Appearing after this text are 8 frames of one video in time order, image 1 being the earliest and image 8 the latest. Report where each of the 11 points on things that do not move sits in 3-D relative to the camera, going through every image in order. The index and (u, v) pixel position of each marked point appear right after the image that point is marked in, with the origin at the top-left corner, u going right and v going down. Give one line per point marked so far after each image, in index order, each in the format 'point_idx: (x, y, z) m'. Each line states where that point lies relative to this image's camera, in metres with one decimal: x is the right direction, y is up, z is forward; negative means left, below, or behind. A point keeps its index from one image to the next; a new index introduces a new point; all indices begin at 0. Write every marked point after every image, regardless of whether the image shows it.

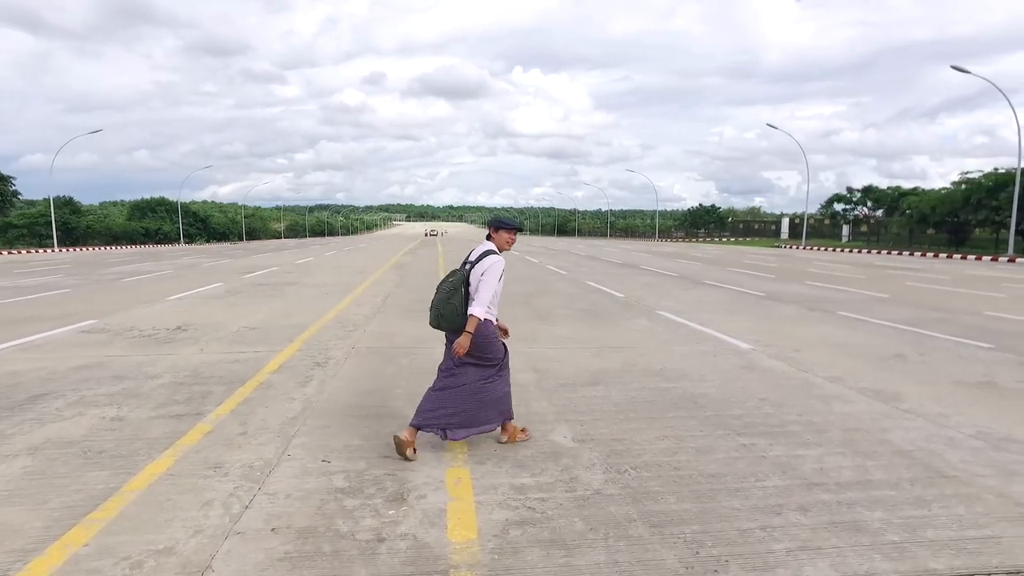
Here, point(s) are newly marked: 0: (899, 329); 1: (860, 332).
0: (+6.2, -0.6, +10.7) m
1: (+5.3, -0.7, +10.2) m
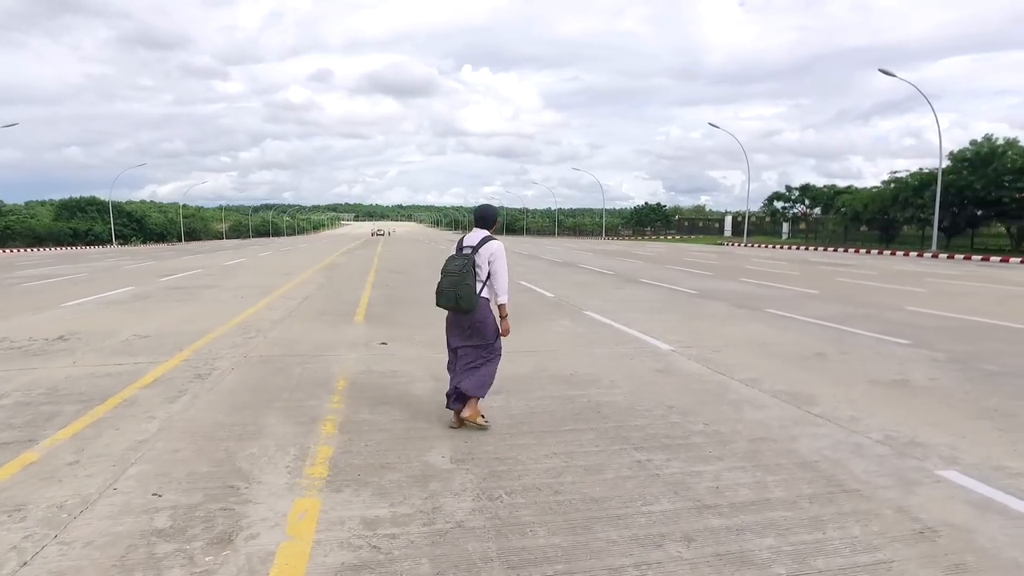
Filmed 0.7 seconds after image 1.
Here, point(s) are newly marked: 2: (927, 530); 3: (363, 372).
0: (+4.9, -0.6, +10.6) m
1: (+4.0, -0.6, +10.0) m
2: (+2.2, -1.3, +3.6) m
3: (-1.6, -0.9, +7.2) m
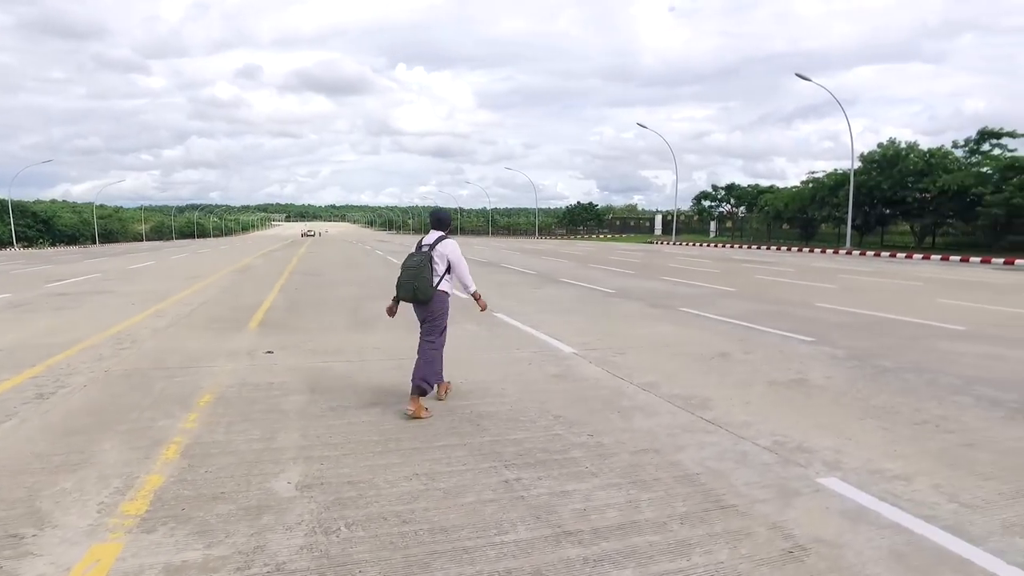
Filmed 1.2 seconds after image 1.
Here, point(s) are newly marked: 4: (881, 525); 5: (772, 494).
0: (+3.4, -0.6, +10.5) m
1: (+2.6, -0.6, +9.8) m
2: (+1.4, -1.3, +3.3) m
3: (-2.7, -1.0, +6.6) m
4: (+2.0, -1.3, +3.6) m
5: (+1.5, -1.2, +4.0) m
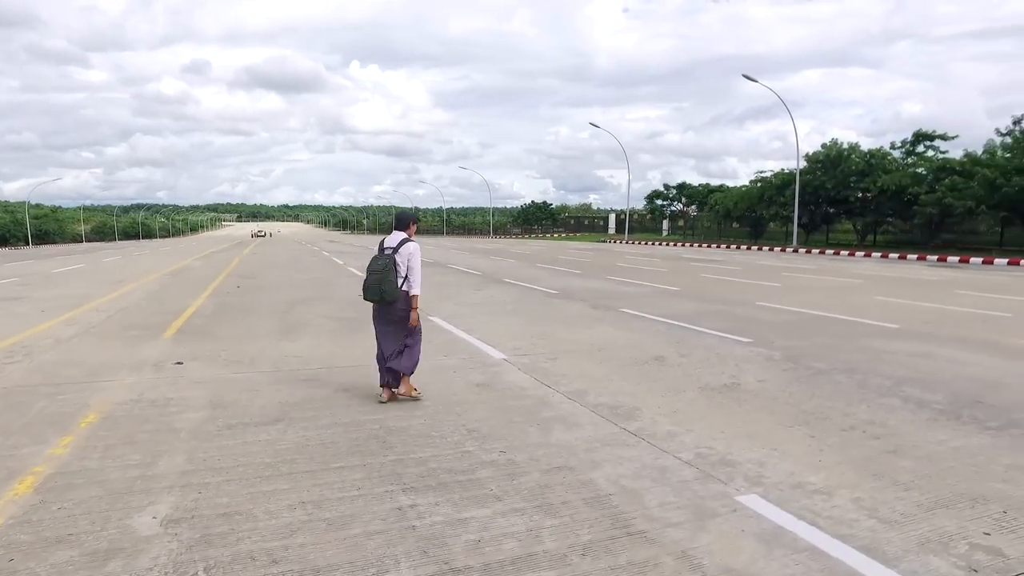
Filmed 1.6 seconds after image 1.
0: (+2.4, -0.6, +10.3) m
1: (+1.7, -0.6, +9.6) m
2: (+0.9, -1.3, +3.0) m
3: (-3.5, -1.0, +6.0) m
4: (+1.4, -1.3, +3.3) m
5: (+1.0, -1.3, +3.7) m
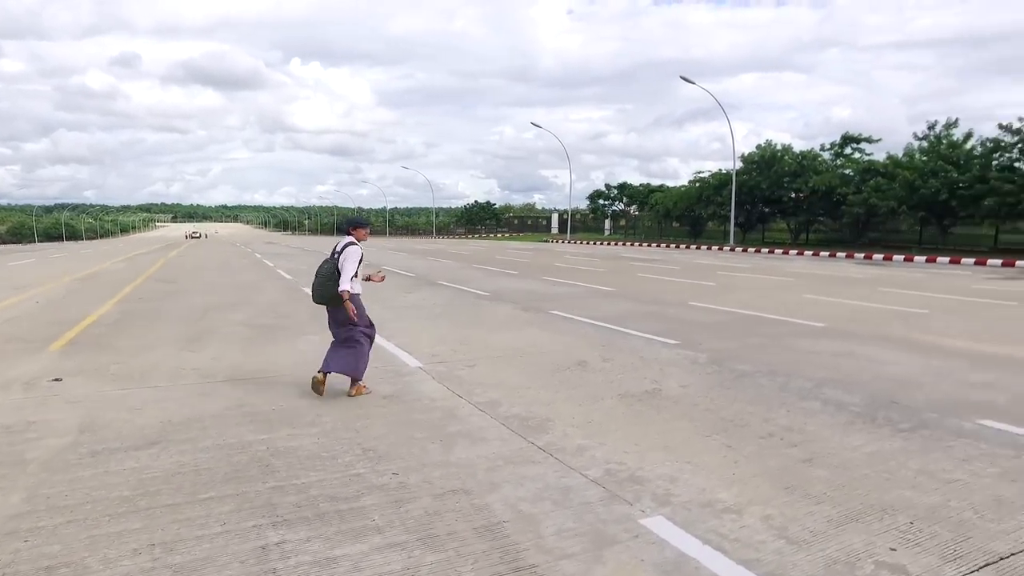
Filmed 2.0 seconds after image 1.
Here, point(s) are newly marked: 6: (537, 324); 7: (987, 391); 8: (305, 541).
0: (+1.3, -0.6, +10.1) m
1: (+0.6, -0.7, +9.3) m
2: (+0.3, -1.4, +2.7) m
3: (-4.3, -1.1, +5.4) m
4: (+0.9, -1.3, +3.0) m
5: (+0.4, -1.3, +3.4) m
6: (+0.4, -0.6, +10.4) m
7: (+4.5, -1.0, +6.4) m
8: (-1.1, -1.3, +3.4) m
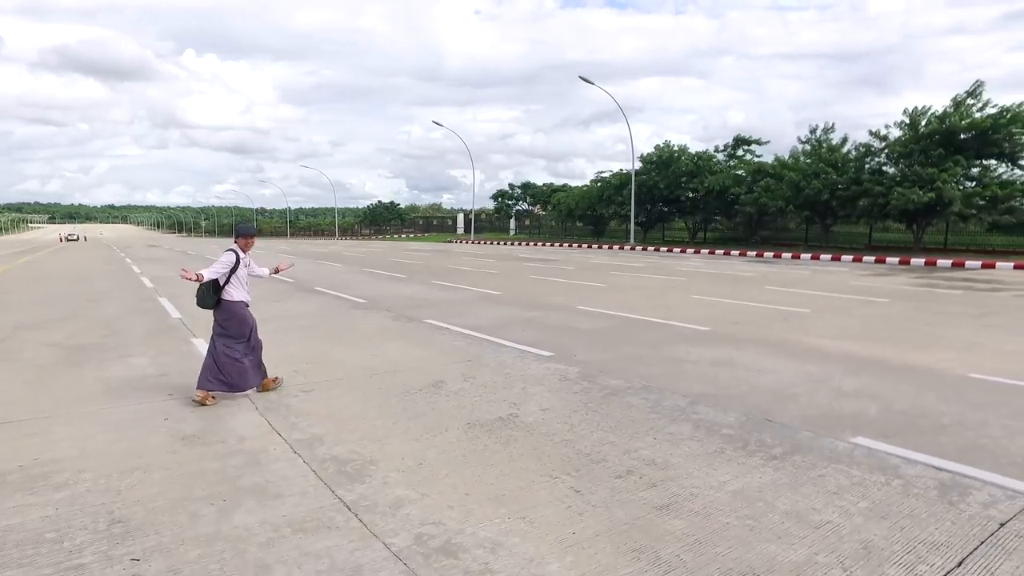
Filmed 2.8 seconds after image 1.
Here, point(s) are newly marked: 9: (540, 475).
0: (-0.6, -0.7, +9.3) m
1: (-1.2, -0.8, +8.4) m
2: (-0.5, -1.5, +1.8) m
3: (-5.4, -1.3, +3.8) m
4: (-0.1, -1.4, +2.2) m
5: (-0.6, -1.4, +2.4) m
6: (-1.5, -0.7, +9.5) m
7: (+3.1, -1.0, +6.0) m
8: (-2.0, -1.4, +2.3) m
9: (+0.2, -1.2, +4.3) m
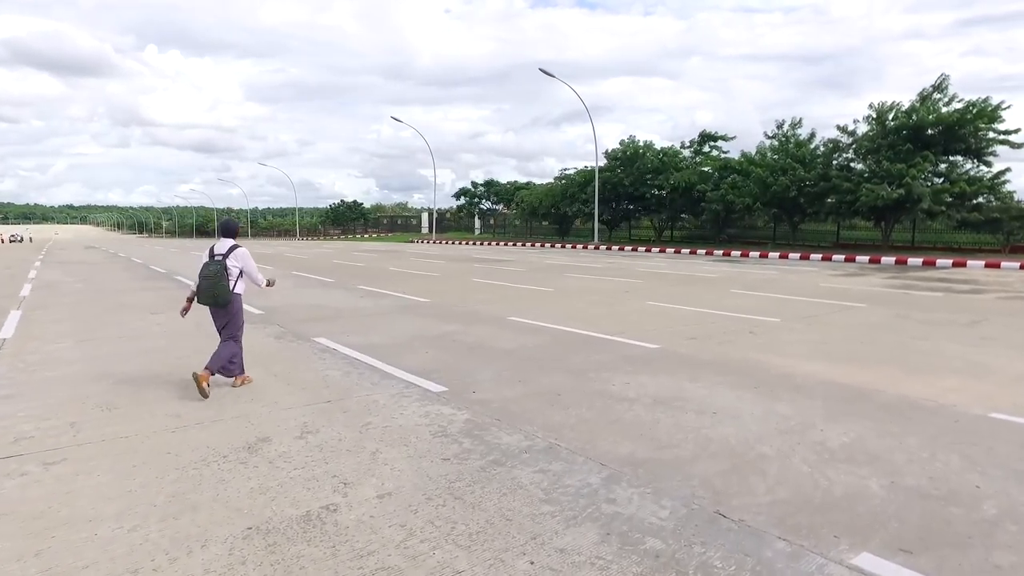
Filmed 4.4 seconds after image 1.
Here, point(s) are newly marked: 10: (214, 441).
0: (-1.7, -0.8, +7.2) m
1: (-2.3, -0.9, +6.3) m
2: (-1.4, -1.6, -0.2) m
3: (-6.3, -1.4, +1.6) m
4: (-0.9, -1.5, +0.2) m
5: (-1.4, -1.5, +0.4) m
6: (-2.6, -0.8, +7.4) m
7: (+2.1, -1.1, +4.1) m
8: (-2.9, -1.5, +0.3) m
9: (-0.7, -1.3, +2.3) m
10: (-2.1, -1.1, +4.7) m
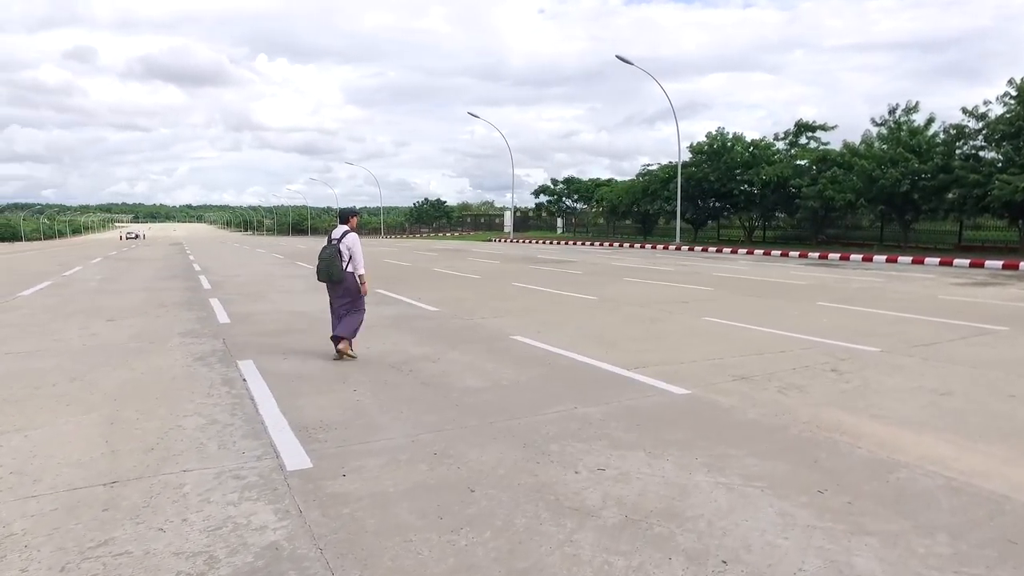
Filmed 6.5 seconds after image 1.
0: (-2.1, -0.9, +5.2) m
1: (-2.8, -1.0, +4.3) m
2: (-2.8, -1.7, -2.3) m
3: (-7.5, -1.5, +0.2) m
4: (-2.3, -1.6, -1.9) m
5: (-2.8, -1.6, -1.6) m
6: (-3.0, -0.9, +5.5) m
7: (+1.2, -1.3, +1.5) m
8: (-4.2, -1.6, -1.6) m
9: (-1.8, -1.4, +0.1) m
10: (-2.9, -1.1, +2.7) m
